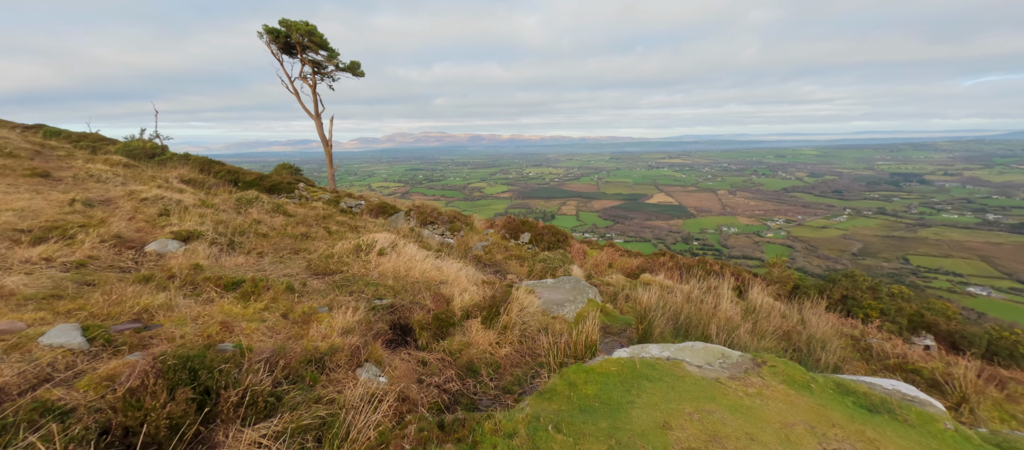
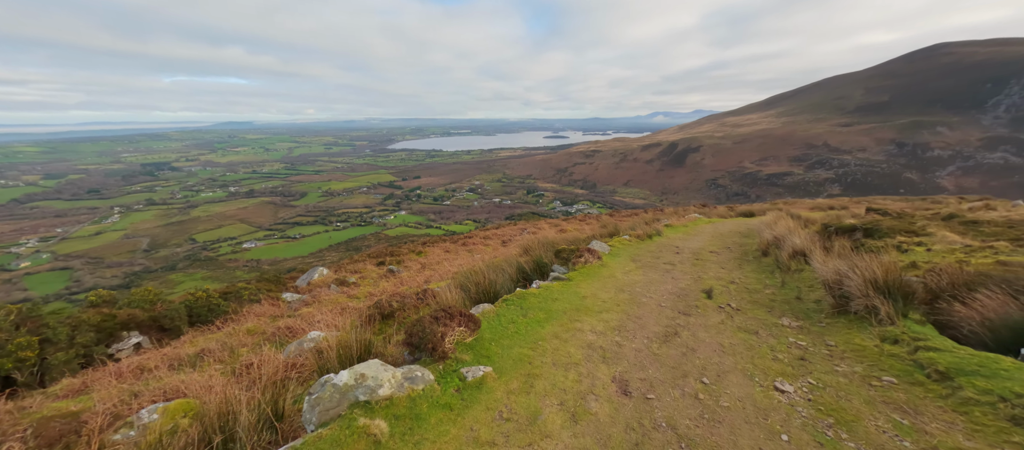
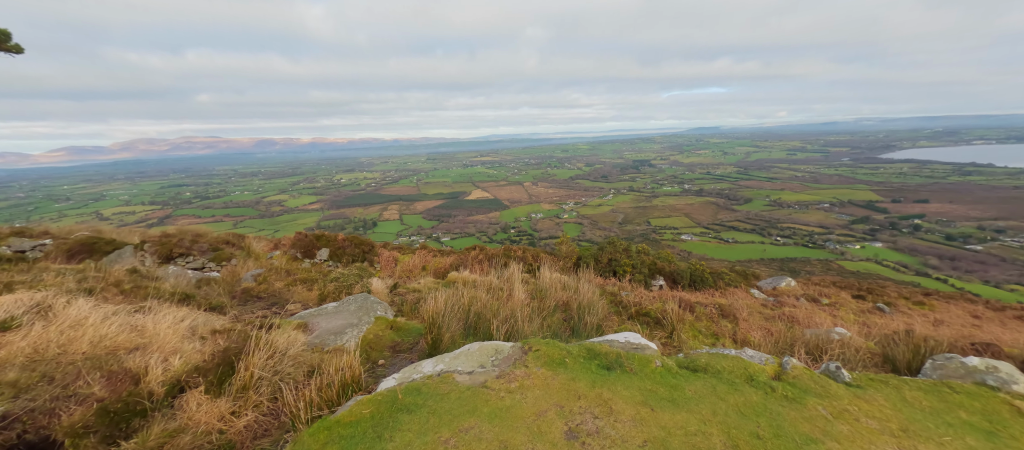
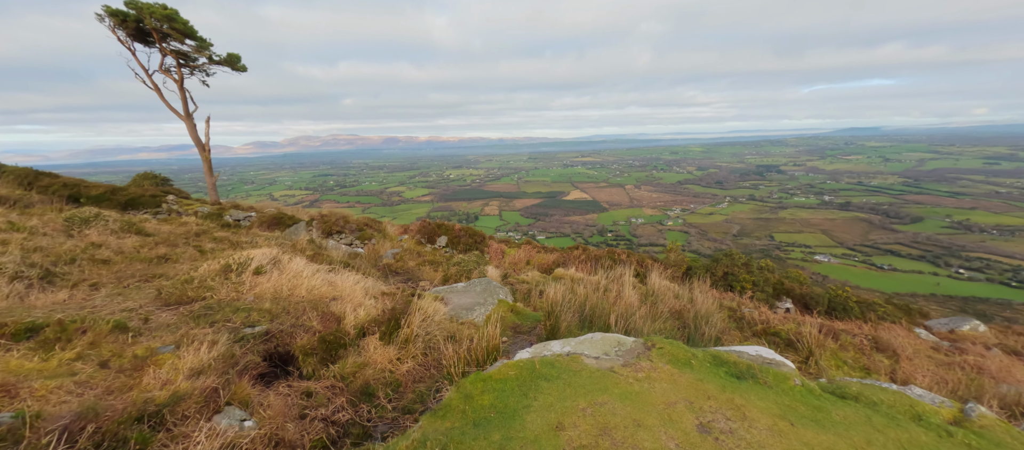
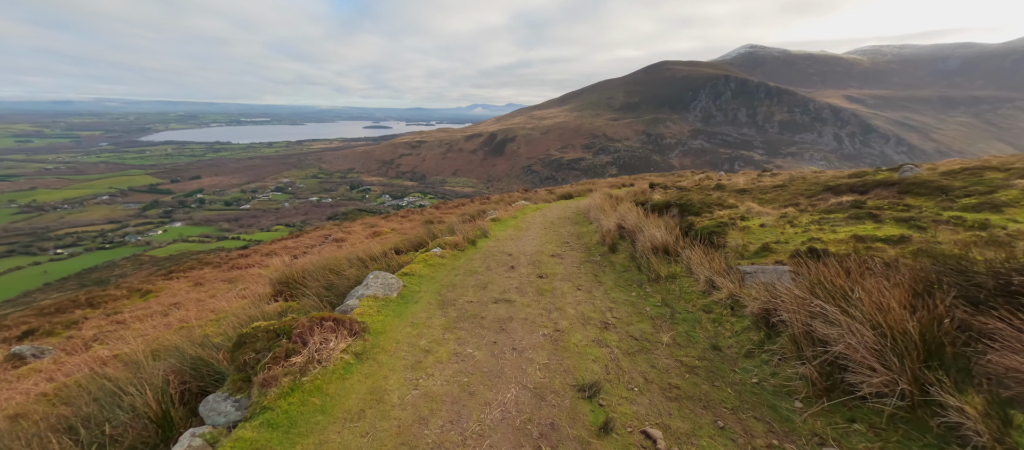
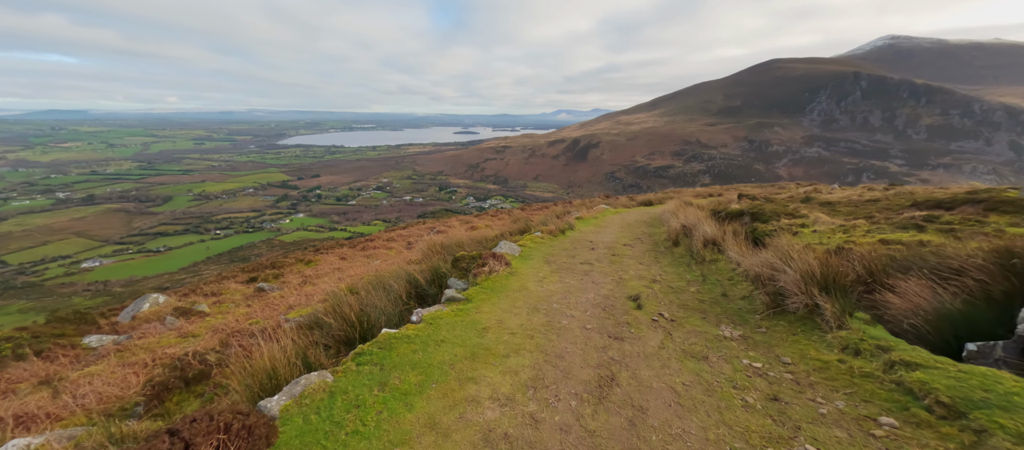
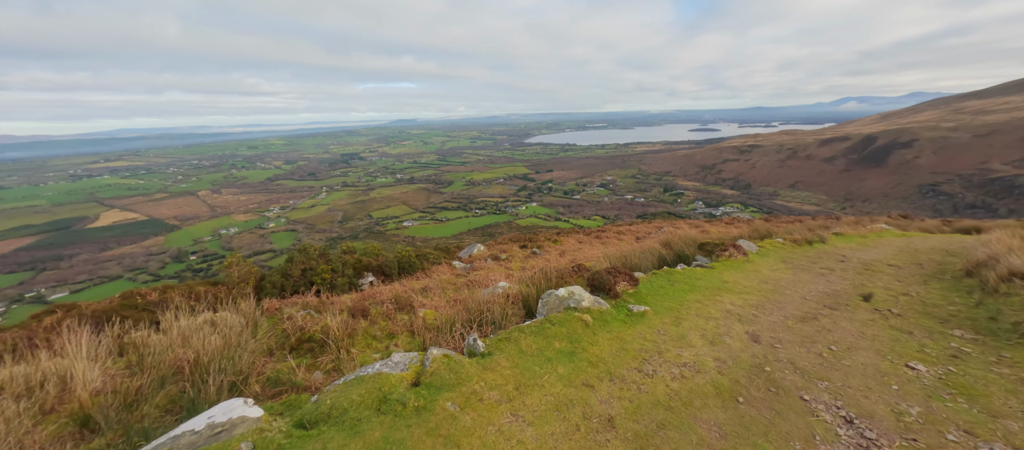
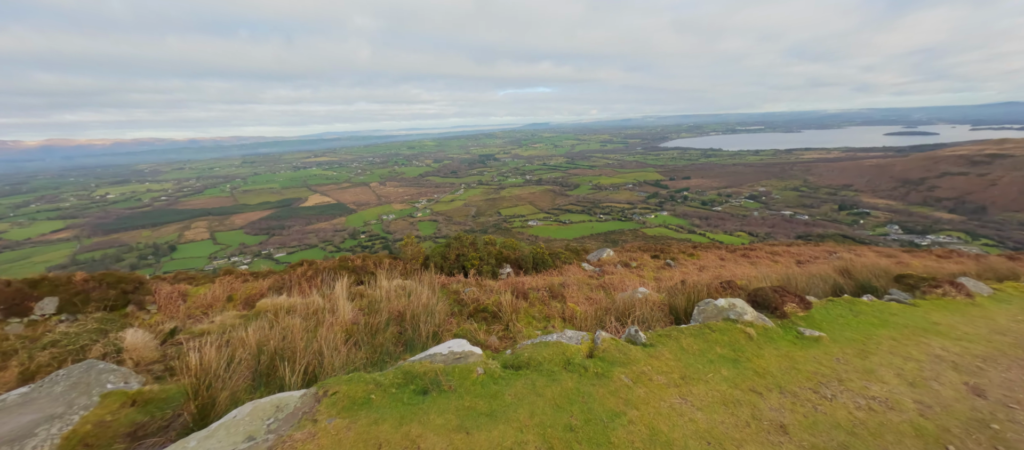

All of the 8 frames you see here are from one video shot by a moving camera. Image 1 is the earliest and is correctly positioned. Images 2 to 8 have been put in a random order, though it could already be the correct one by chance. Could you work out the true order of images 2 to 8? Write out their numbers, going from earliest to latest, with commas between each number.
4, 3, 8, 7, 2, 6, 5
